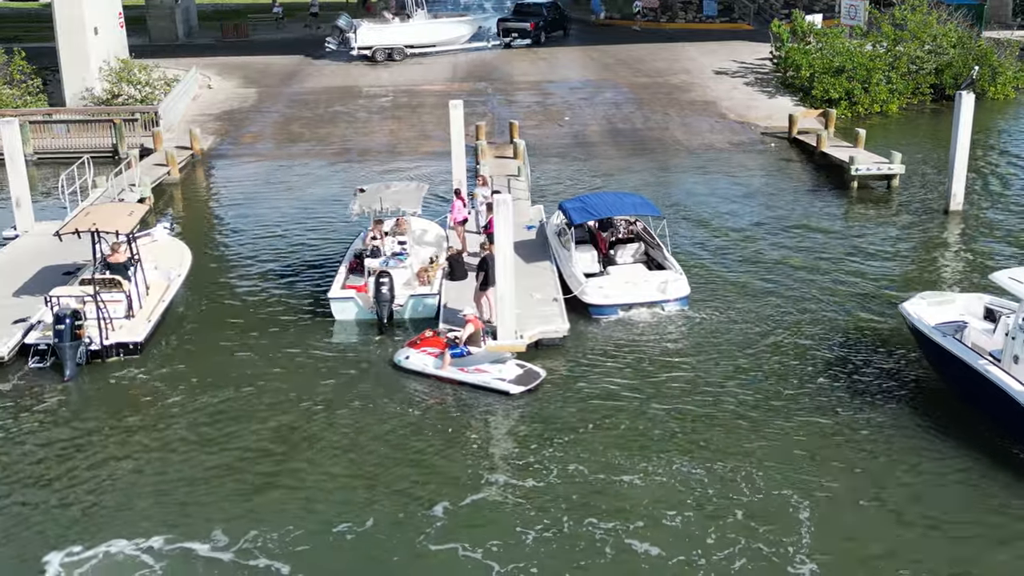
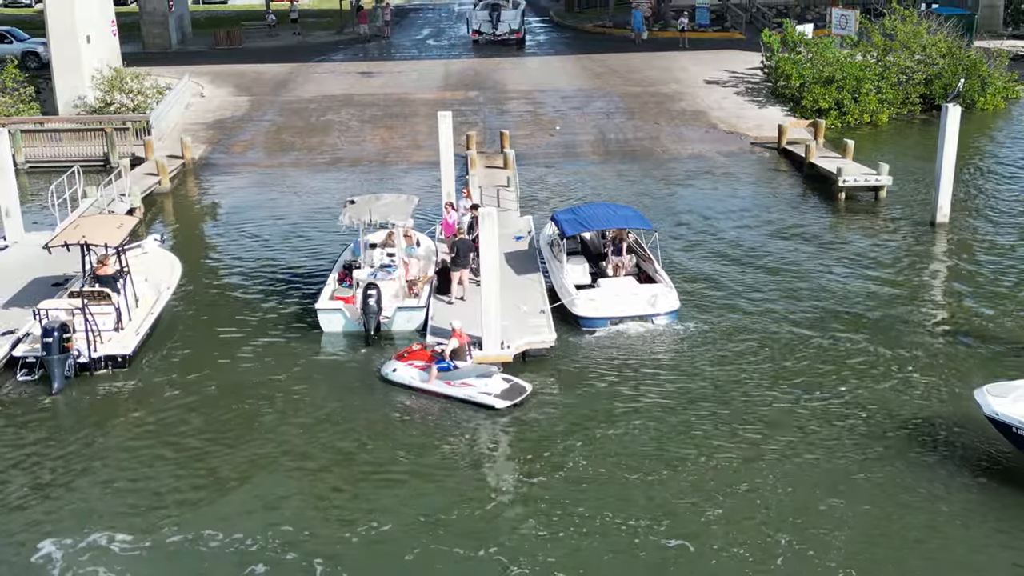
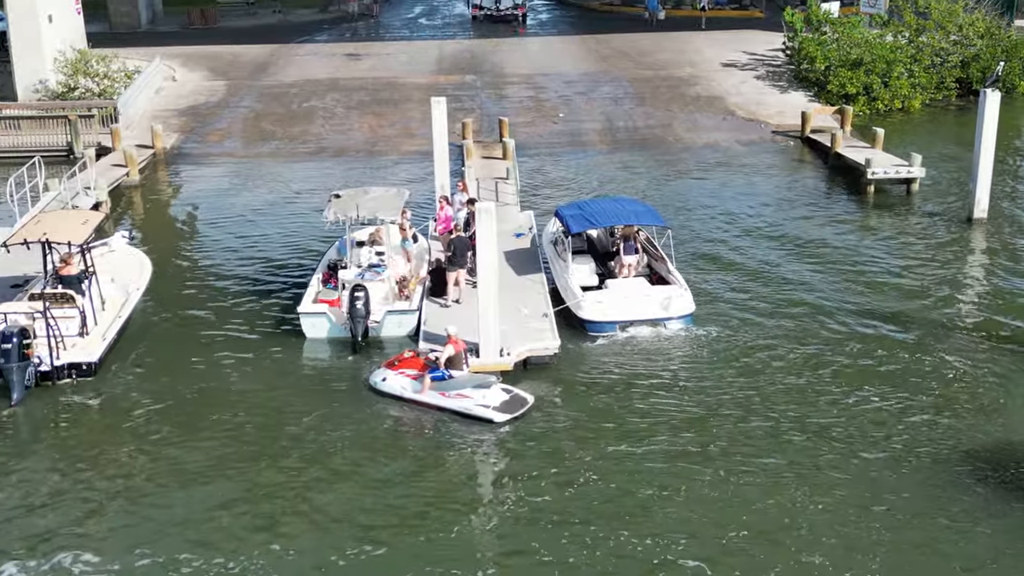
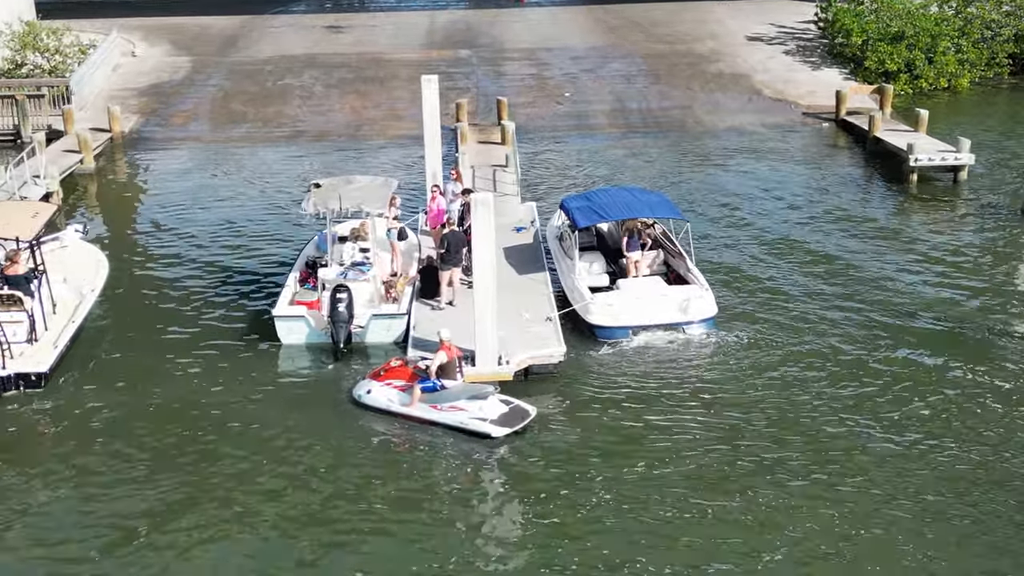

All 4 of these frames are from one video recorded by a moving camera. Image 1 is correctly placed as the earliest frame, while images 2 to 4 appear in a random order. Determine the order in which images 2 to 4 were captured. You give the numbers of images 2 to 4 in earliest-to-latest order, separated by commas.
2, 3, 4
